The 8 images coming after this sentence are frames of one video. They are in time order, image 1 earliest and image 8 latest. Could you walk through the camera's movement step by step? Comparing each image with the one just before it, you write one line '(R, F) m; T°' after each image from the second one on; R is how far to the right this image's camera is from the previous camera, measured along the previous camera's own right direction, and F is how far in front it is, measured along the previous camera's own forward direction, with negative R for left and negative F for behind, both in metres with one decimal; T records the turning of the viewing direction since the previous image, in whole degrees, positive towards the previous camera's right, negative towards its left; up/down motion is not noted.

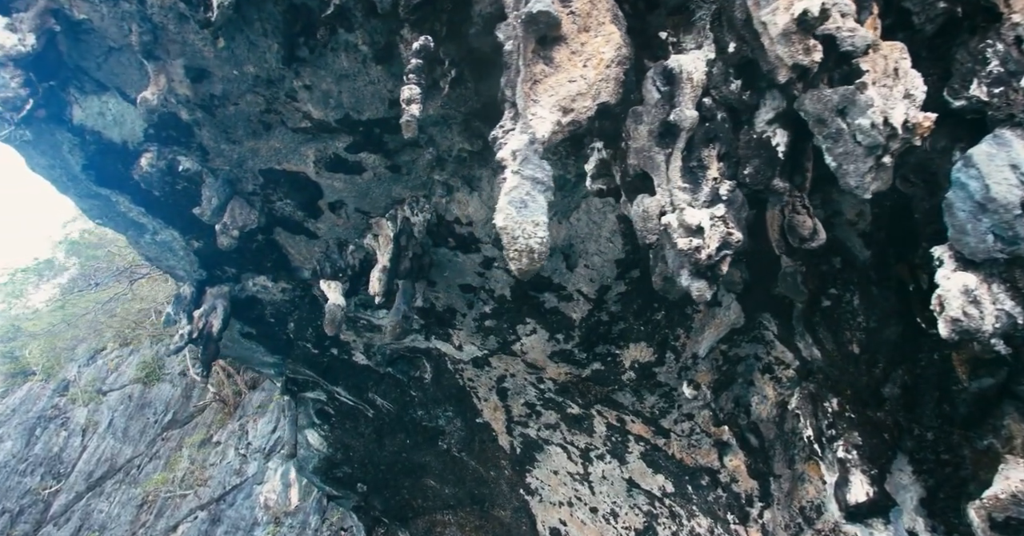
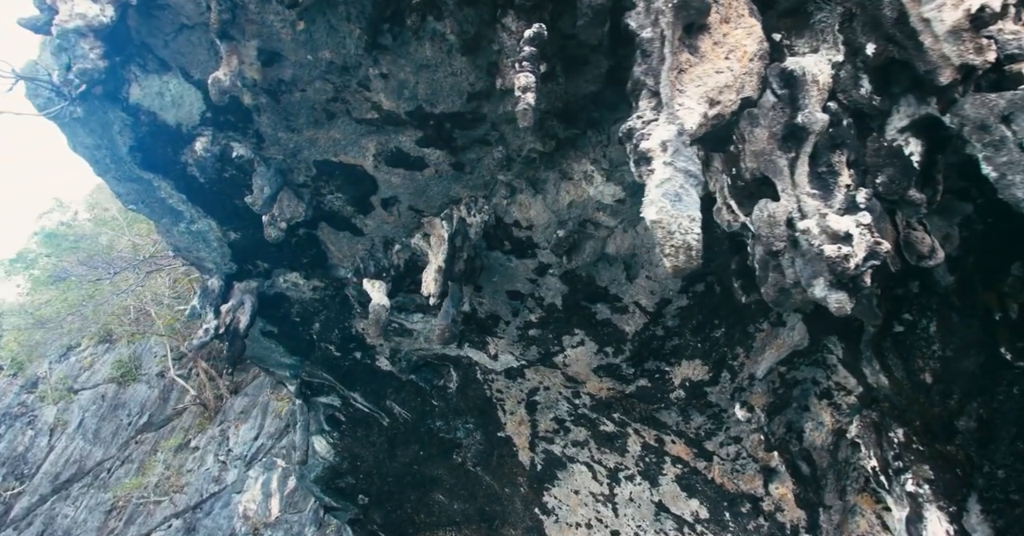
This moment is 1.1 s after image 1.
(-0.3, +0.1) m; 0°
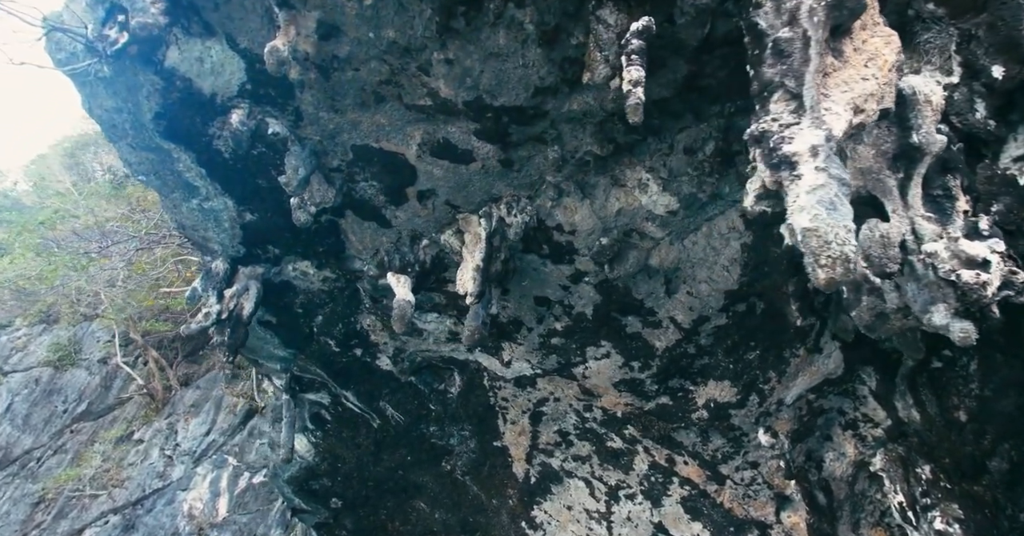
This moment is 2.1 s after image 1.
(-0.3, +0.1) m; +3°
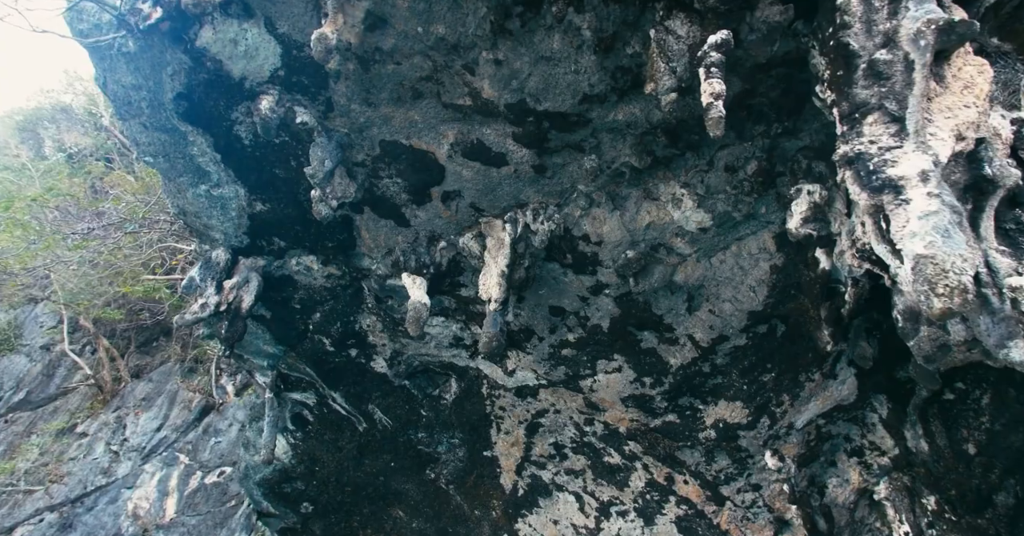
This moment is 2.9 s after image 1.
(-0.3, +0.1) m; +3°
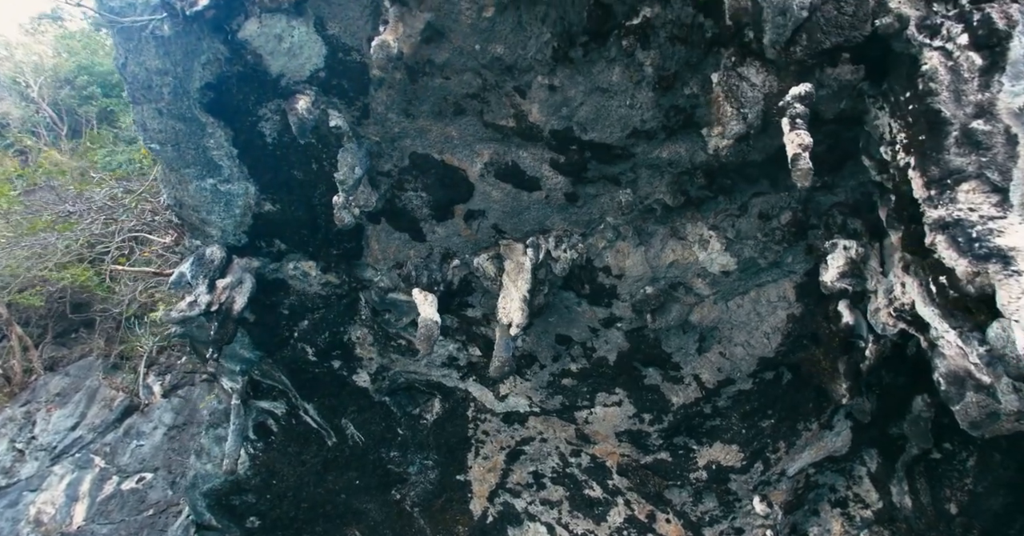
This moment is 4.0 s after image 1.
(-0.3, +0.1) m; +4°
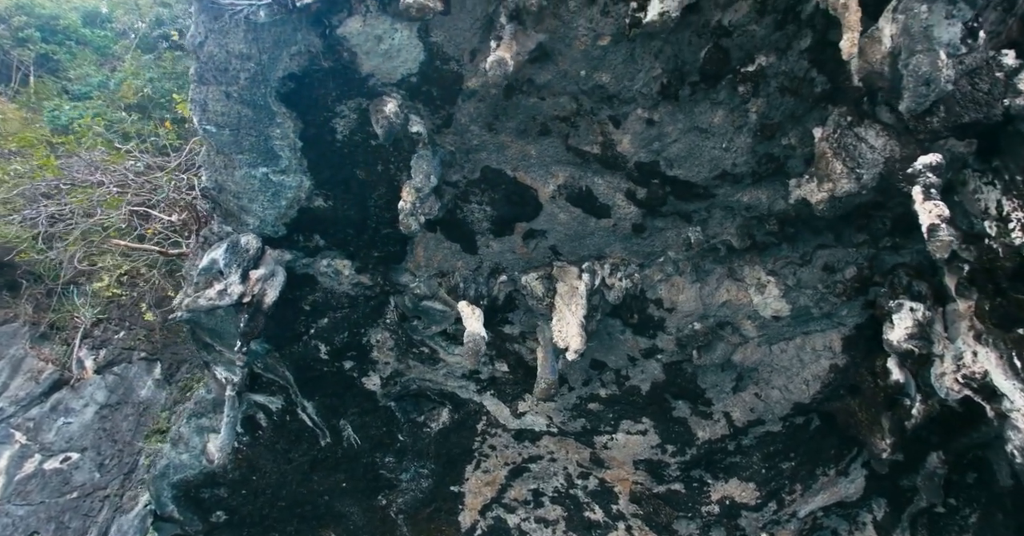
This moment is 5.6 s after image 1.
(-0.5, 0.0) m; +4°
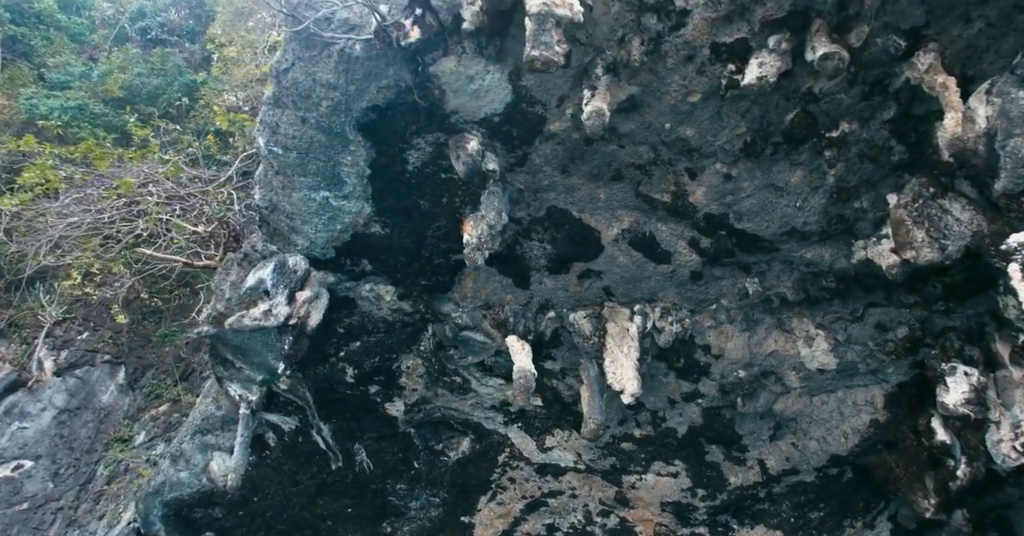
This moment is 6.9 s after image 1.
(-0.4, 0.0) m; +2°
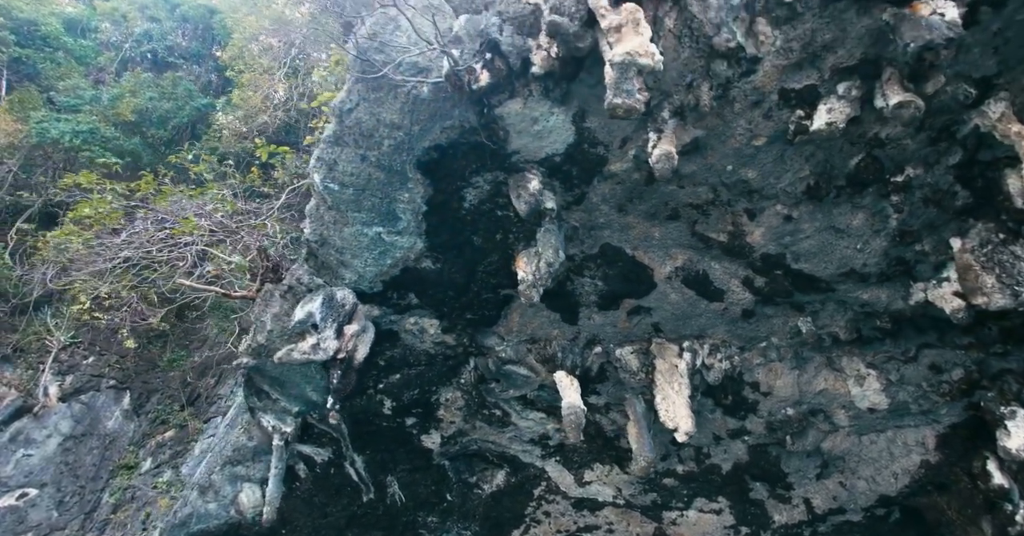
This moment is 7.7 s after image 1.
(-0.2, 0.0) m; 0°
